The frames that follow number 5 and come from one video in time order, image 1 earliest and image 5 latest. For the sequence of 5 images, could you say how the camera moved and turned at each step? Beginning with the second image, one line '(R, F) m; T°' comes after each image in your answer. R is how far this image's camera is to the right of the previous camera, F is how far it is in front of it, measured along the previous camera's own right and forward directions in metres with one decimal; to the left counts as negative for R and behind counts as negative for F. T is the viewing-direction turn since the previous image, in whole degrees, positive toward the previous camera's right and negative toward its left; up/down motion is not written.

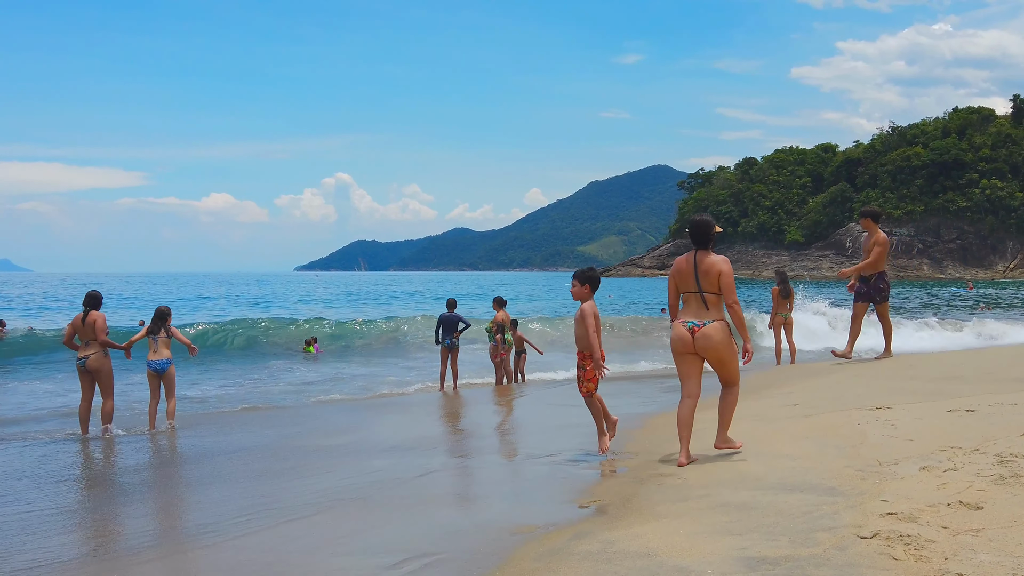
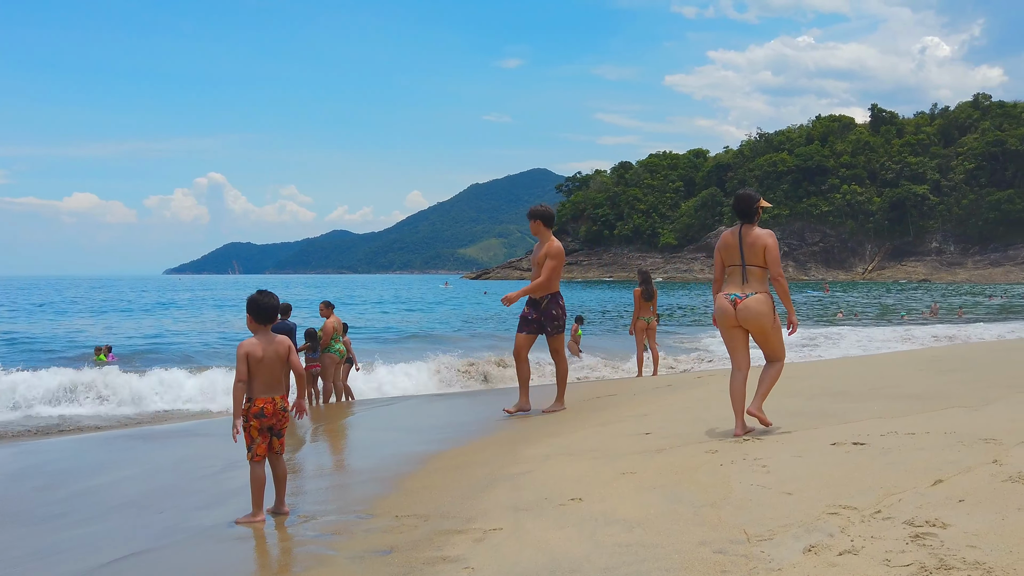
(+0.5, +1.4) m; +7°
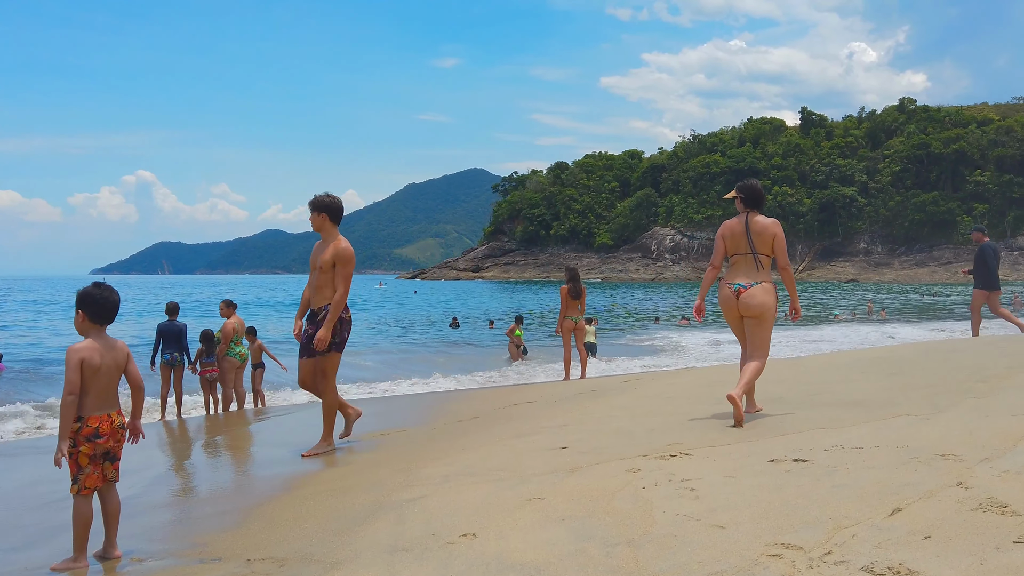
(+0.2, +0.6) m; +4°
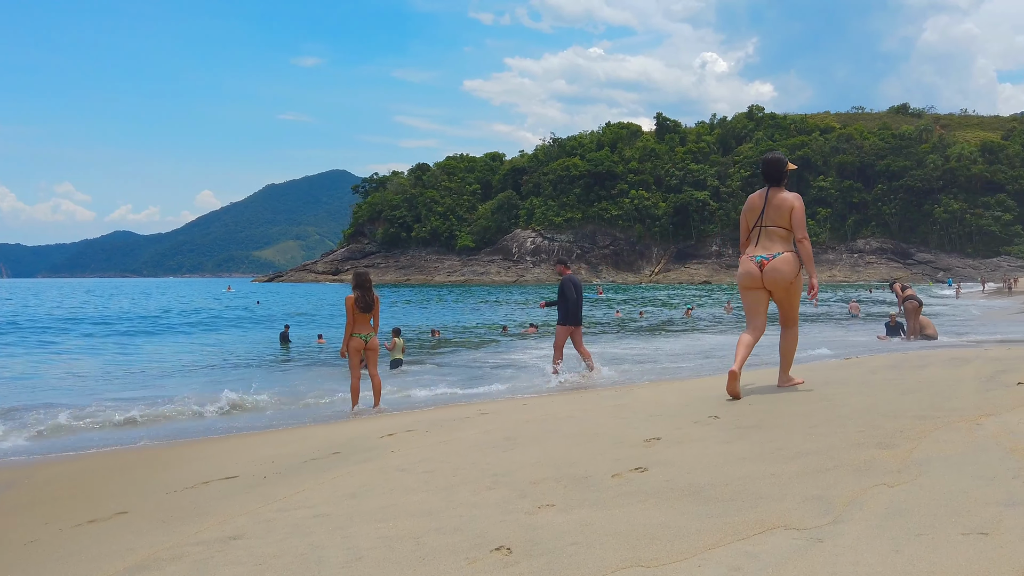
(+0.7, +2.0) m; +8°
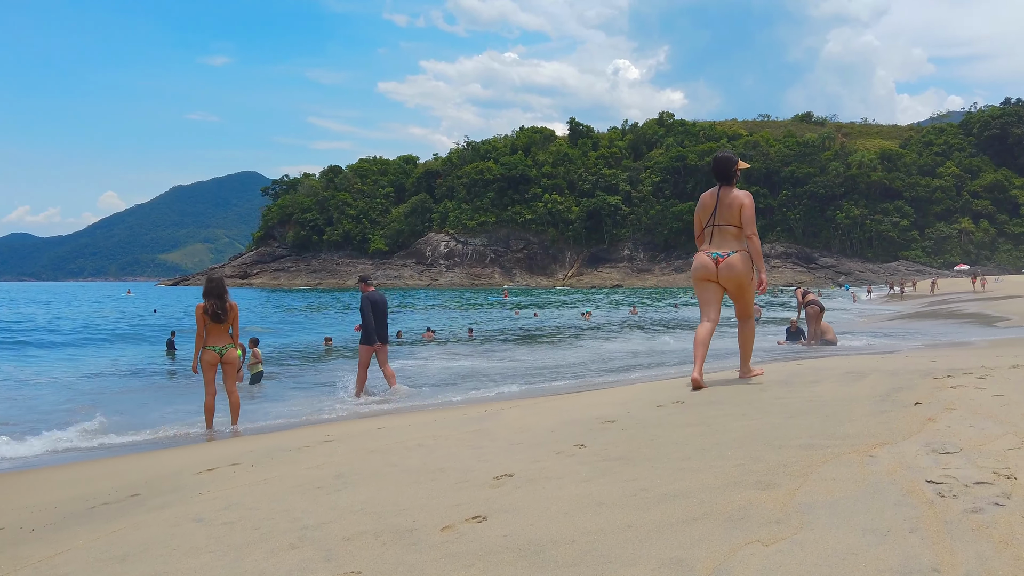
(+0.3, +0.6) m; +5°
